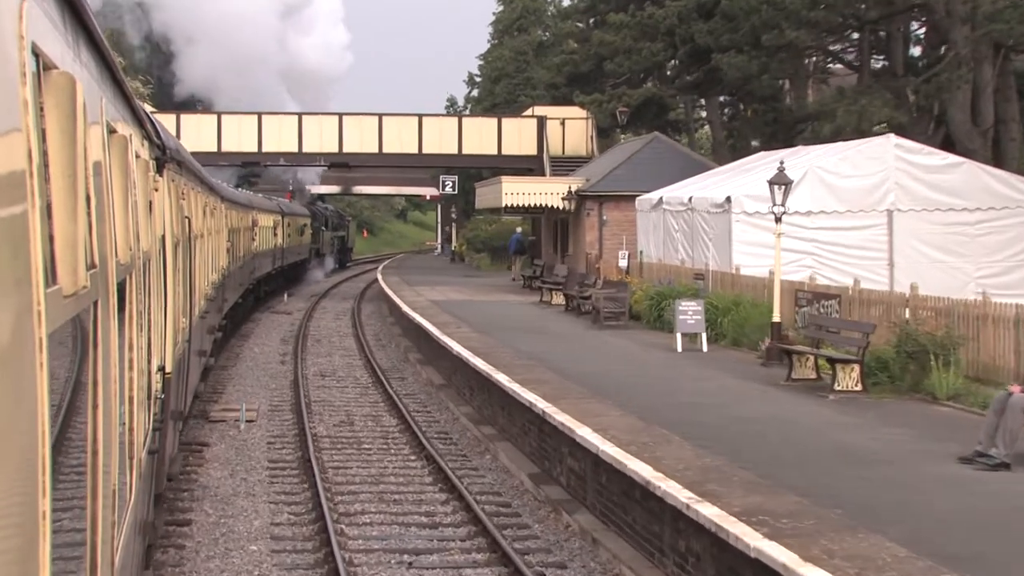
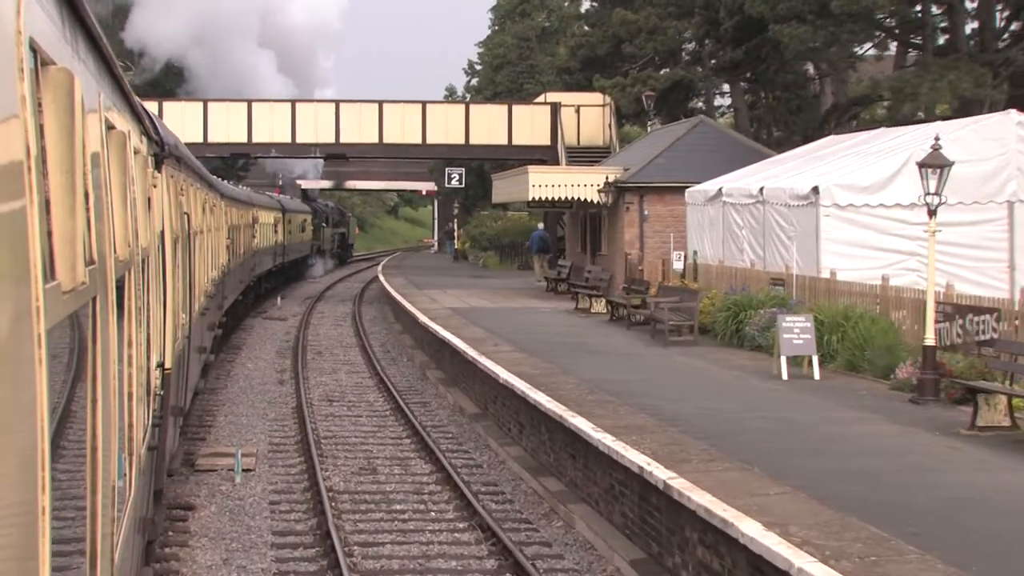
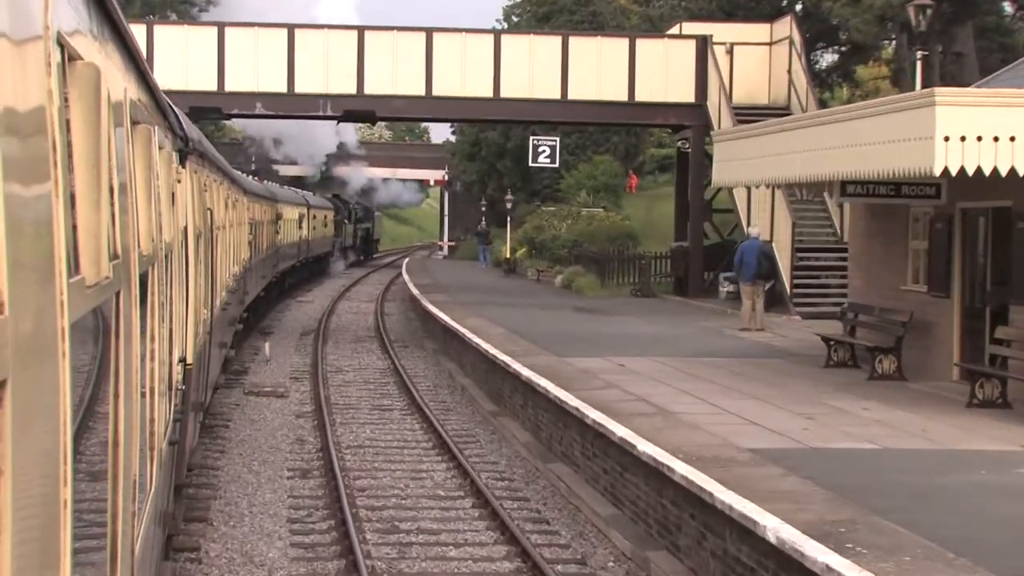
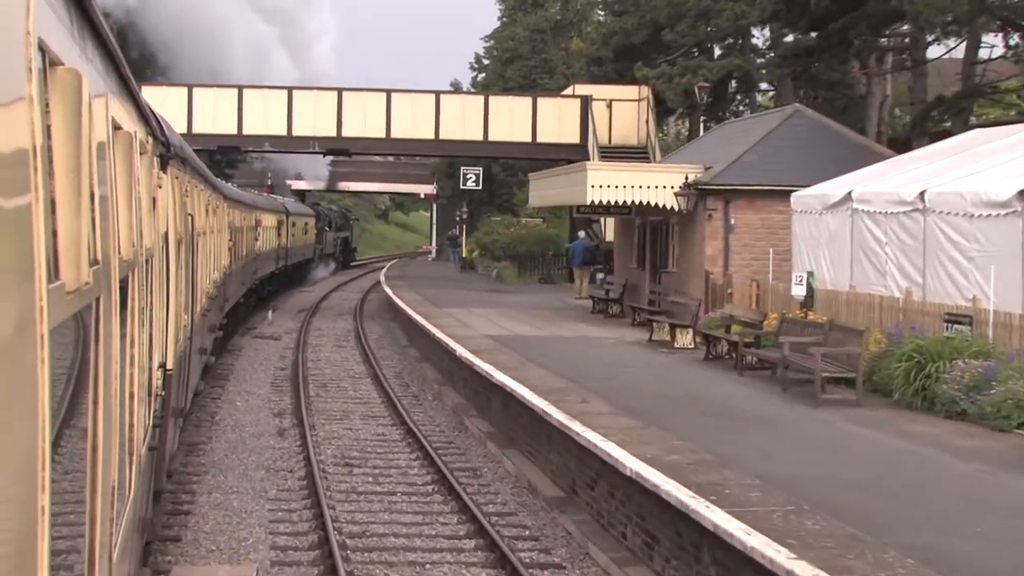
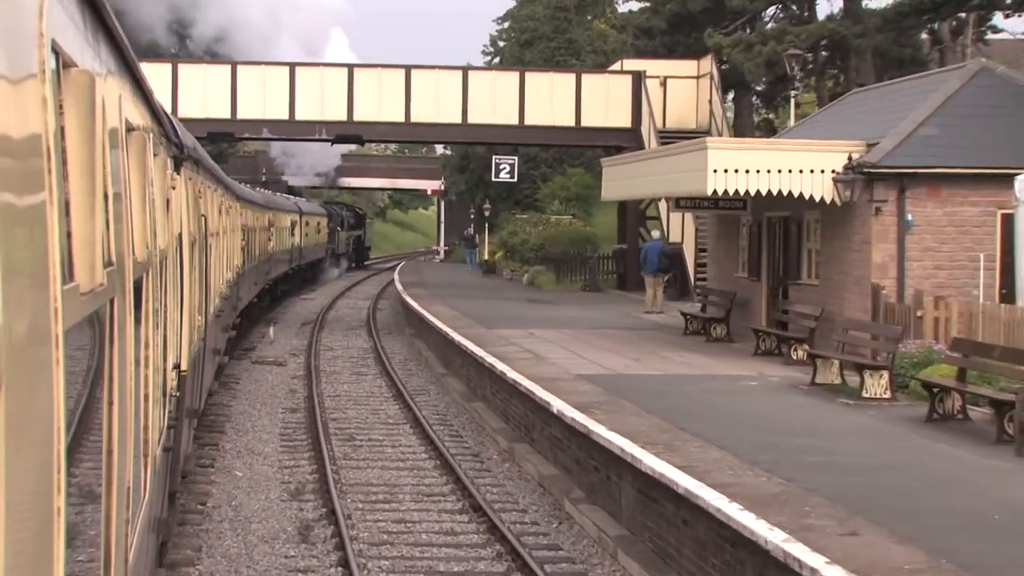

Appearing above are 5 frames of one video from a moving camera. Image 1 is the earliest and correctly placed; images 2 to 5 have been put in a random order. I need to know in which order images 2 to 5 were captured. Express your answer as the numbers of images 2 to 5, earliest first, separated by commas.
2, 4, 5, 3
